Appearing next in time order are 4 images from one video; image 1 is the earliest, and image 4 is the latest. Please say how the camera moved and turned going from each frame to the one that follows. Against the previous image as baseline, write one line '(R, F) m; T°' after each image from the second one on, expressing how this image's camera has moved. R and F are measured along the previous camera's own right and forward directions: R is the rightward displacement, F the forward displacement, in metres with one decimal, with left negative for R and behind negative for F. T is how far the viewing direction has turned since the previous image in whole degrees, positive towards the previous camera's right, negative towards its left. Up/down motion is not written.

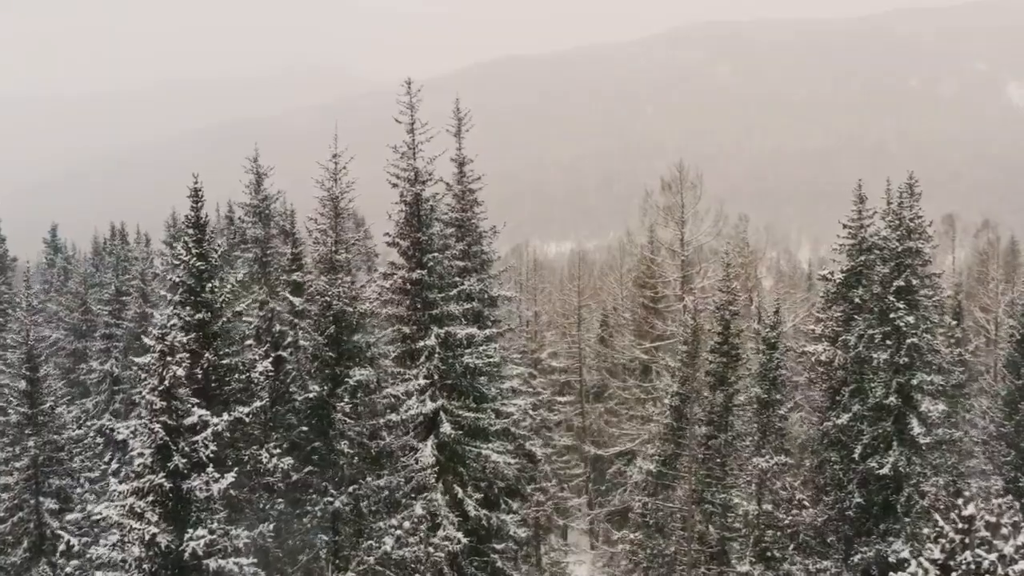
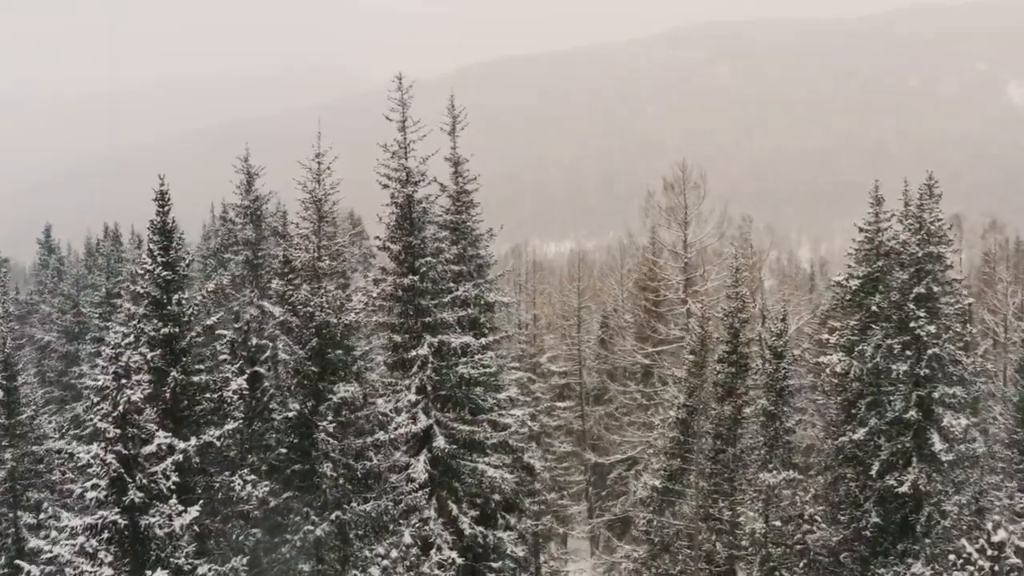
(+0.1, +0.9) m; 0°
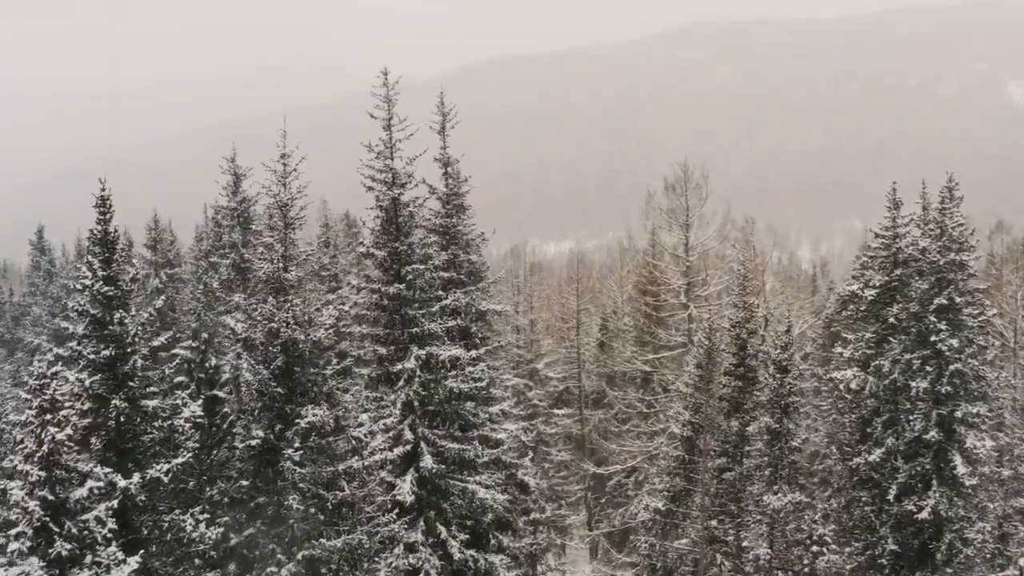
(+0.2, +1.1) m; 0°
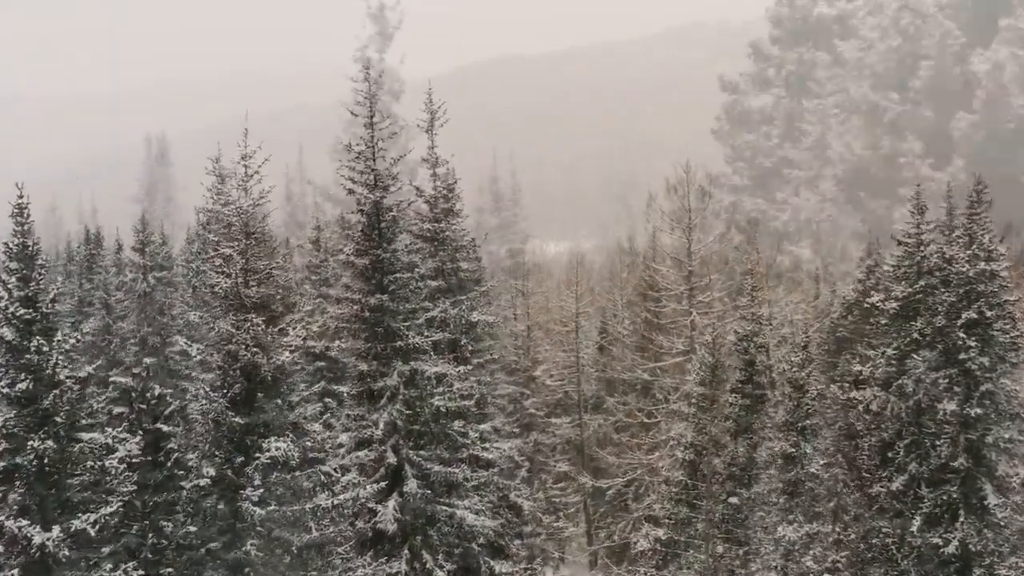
(+0.2, +1.2) m; 0°
